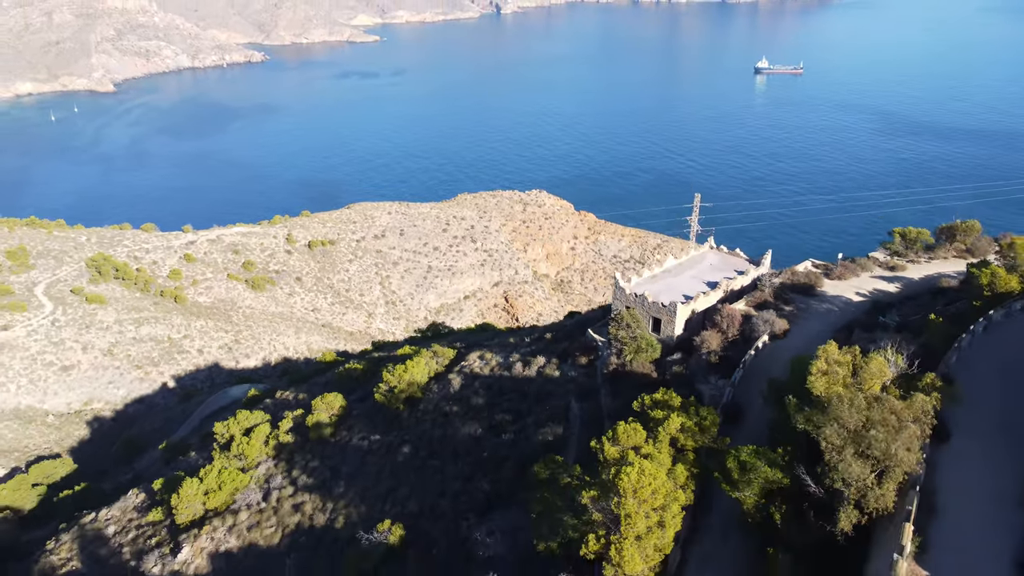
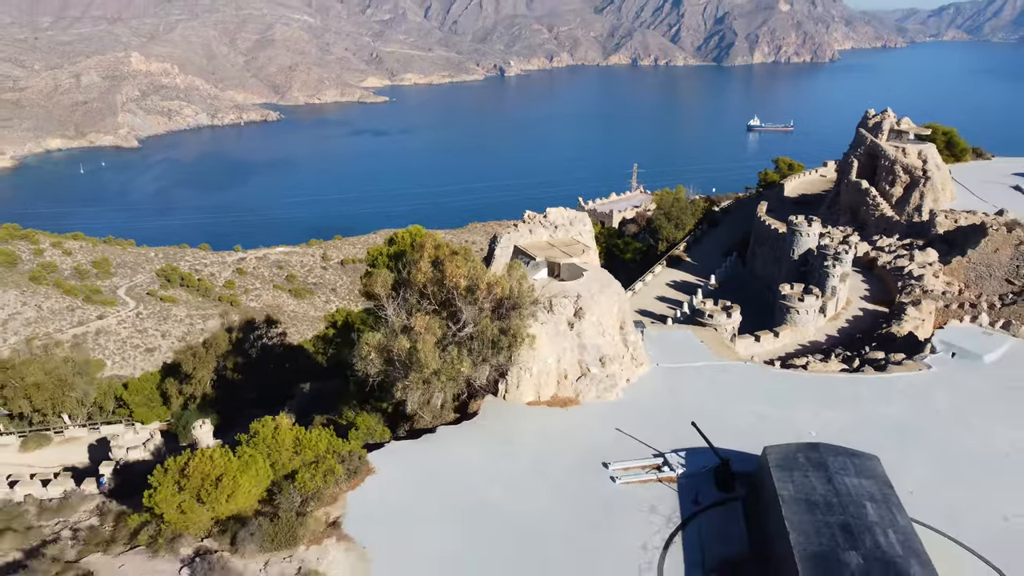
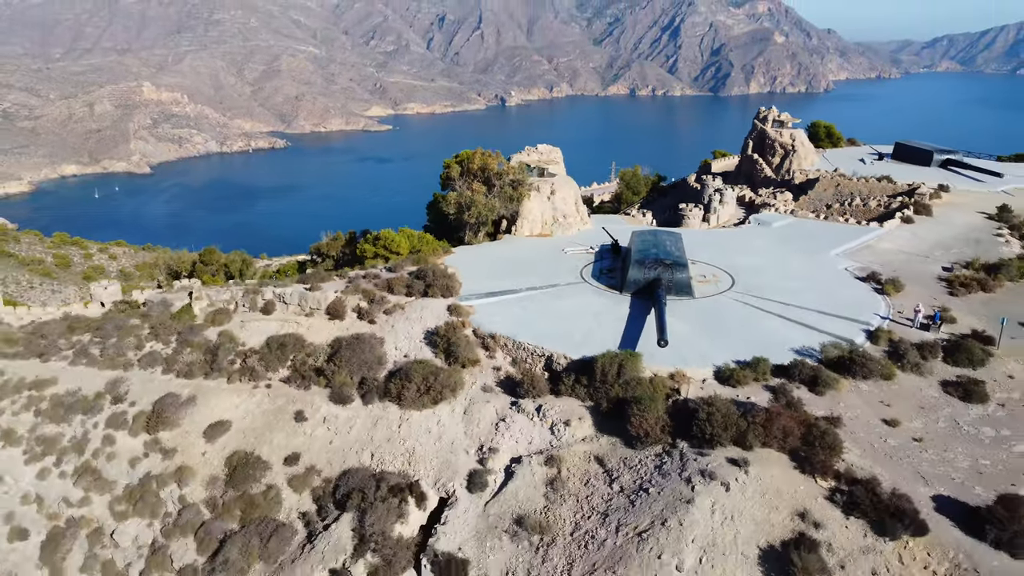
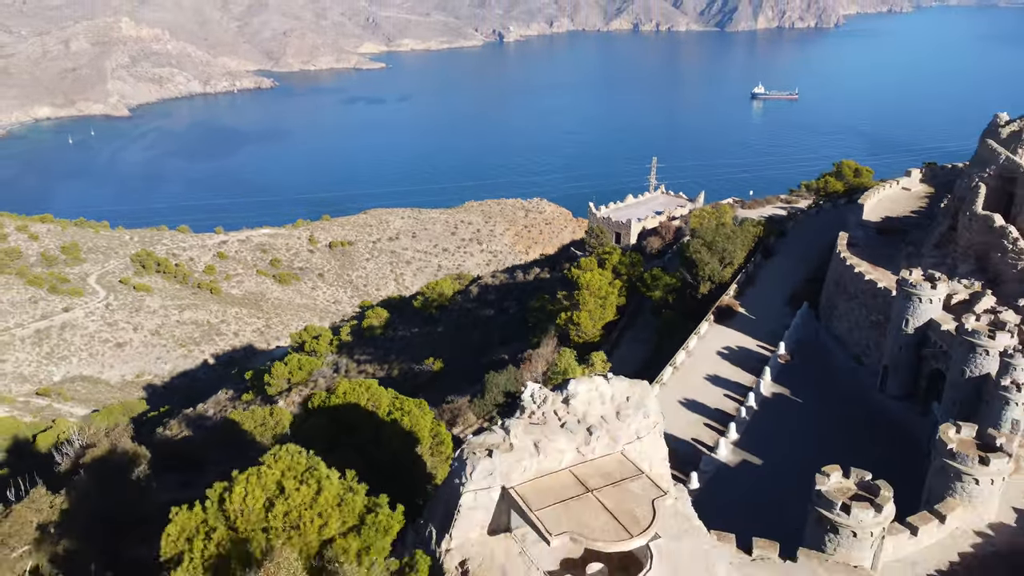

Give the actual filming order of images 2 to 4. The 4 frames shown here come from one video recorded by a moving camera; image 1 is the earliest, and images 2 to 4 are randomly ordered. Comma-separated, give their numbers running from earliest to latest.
4, 2, 3
